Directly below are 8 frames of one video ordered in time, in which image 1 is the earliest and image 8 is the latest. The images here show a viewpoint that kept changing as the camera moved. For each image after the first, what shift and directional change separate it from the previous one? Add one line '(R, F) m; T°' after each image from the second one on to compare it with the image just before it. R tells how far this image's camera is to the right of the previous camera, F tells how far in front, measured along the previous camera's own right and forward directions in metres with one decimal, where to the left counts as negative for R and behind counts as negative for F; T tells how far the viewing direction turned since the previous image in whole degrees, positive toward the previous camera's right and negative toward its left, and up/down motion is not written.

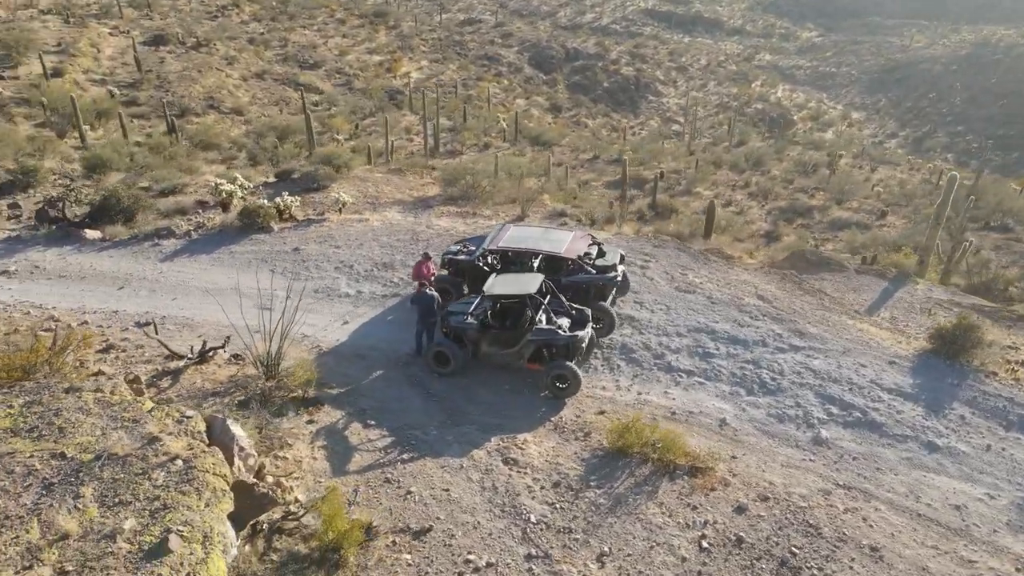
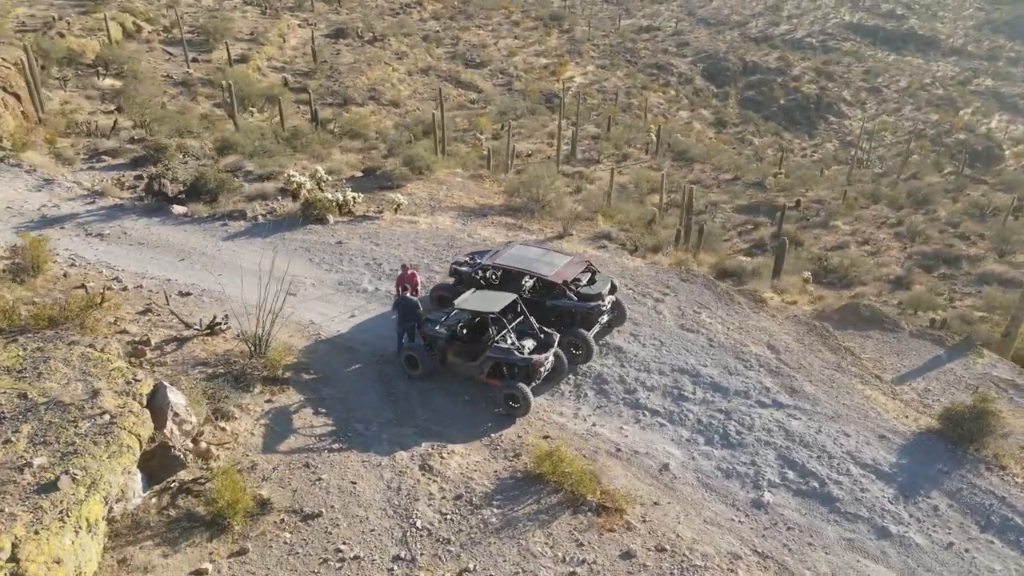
(+2.4, -0.1) m; -12°
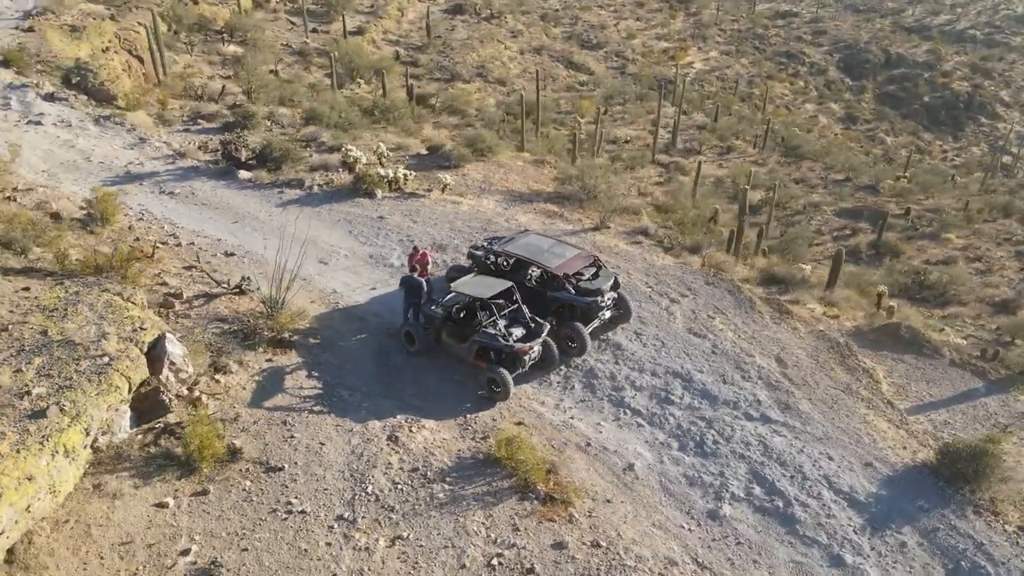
(+1.5, -0.1) m; -8°
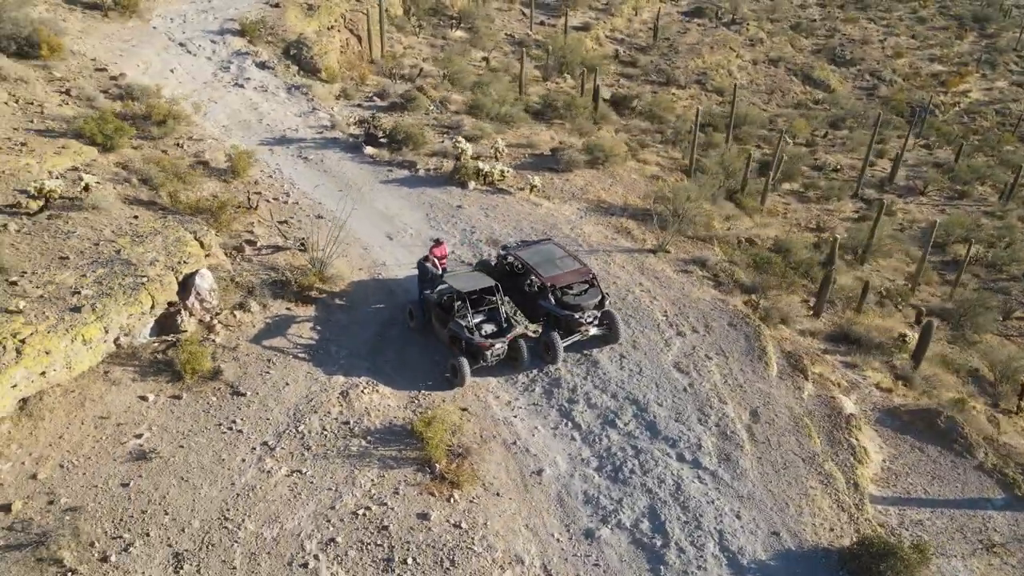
(+3.5, -0.3) m; -17°
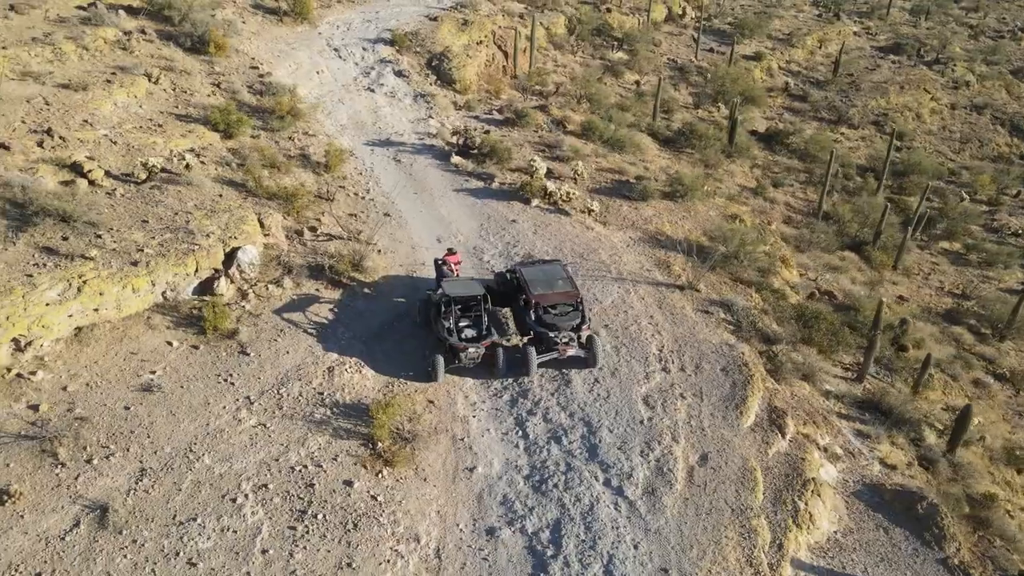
(+2.9, -0.5) m; -13°
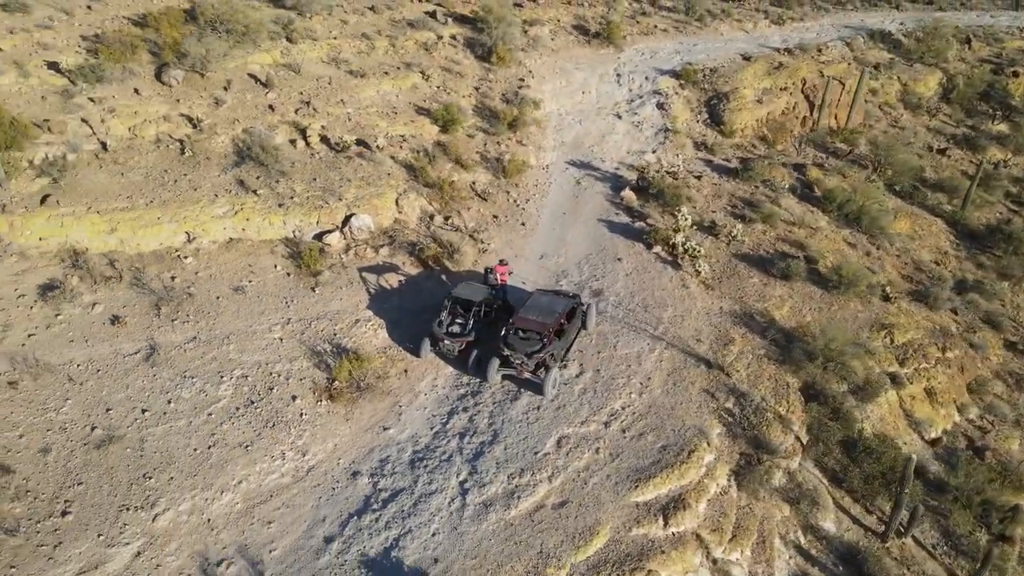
(+6.7, +0.1) m; -29°
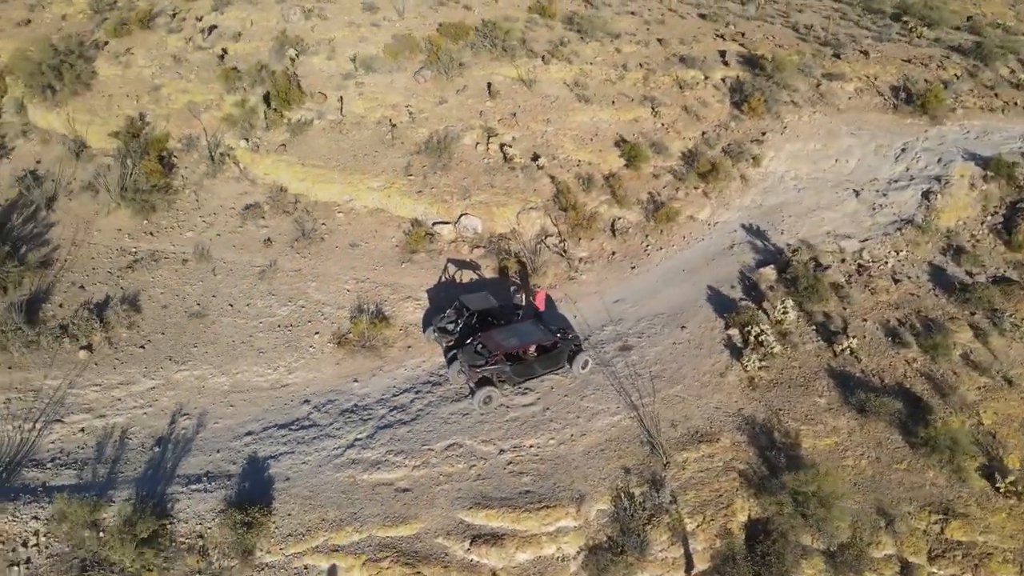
(+7.8, +0.8) m; -30°
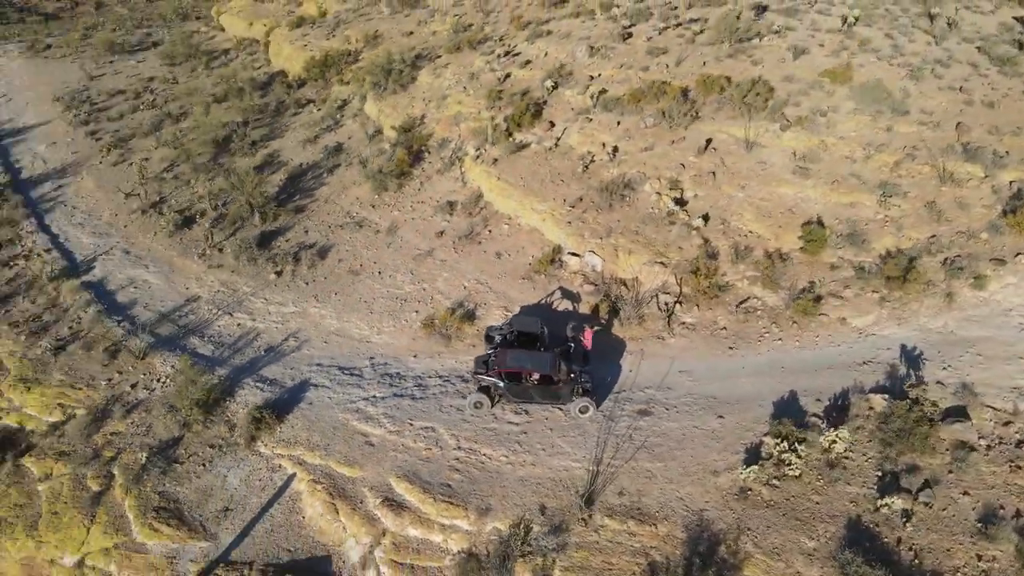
(+7.6, +0.3) m; -30°
